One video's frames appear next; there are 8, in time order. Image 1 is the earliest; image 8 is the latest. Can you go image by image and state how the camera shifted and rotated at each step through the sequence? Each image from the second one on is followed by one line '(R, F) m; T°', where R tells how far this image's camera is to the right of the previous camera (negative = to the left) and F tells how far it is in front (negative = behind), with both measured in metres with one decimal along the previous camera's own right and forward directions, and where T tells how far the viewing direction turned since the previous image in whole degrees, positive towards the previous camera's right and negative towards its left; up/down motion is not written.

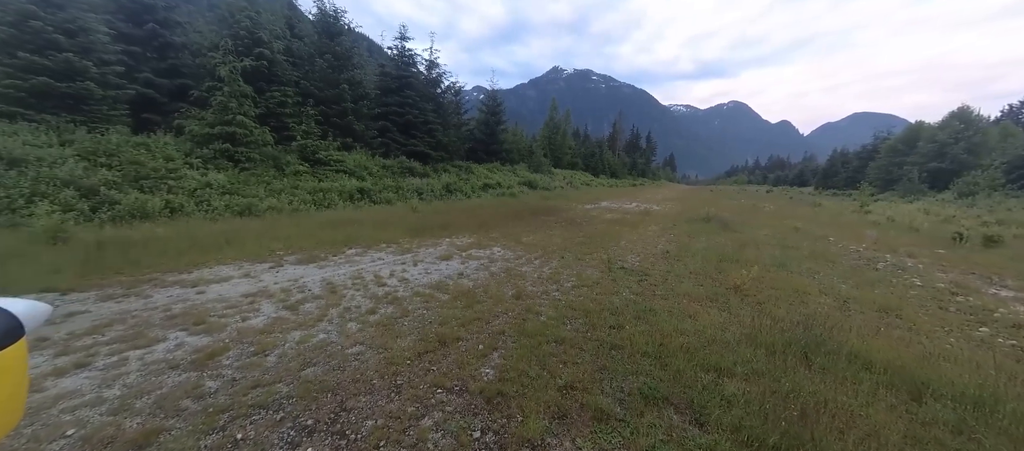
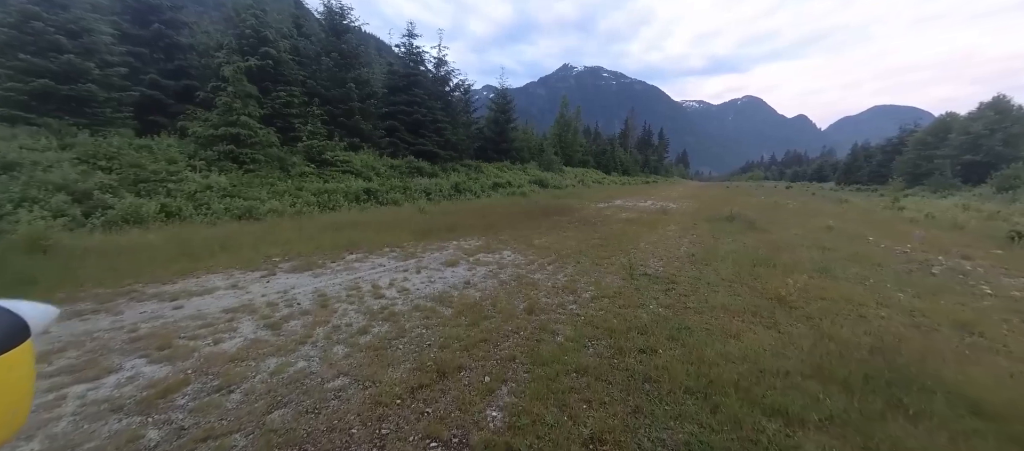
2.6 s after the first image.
(0.0, +0.7) m; -2°
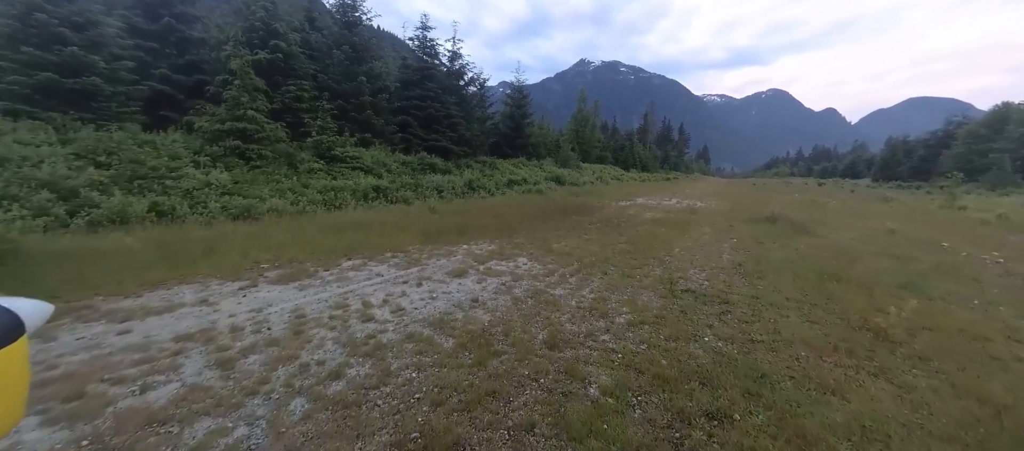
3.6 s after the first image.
(0.0, +1.1) m; -2°
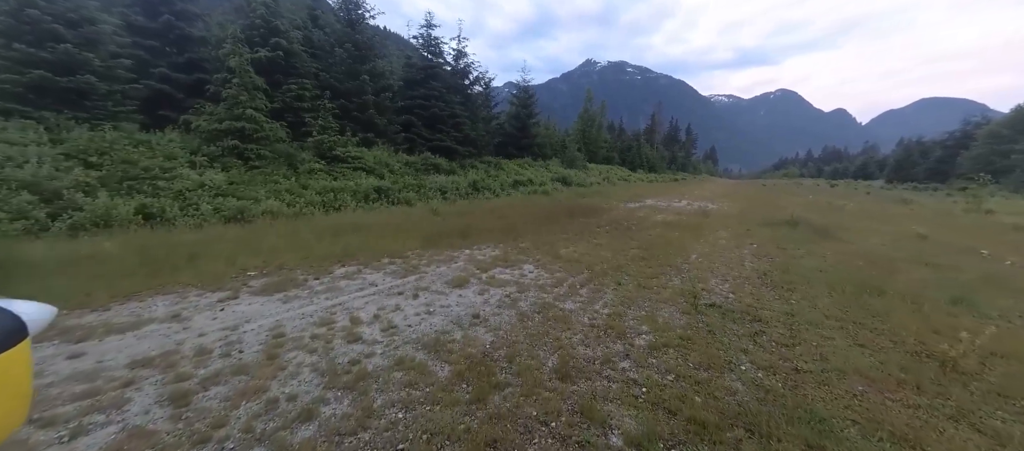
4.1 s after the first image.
(0.0, +0.6) m; -1°
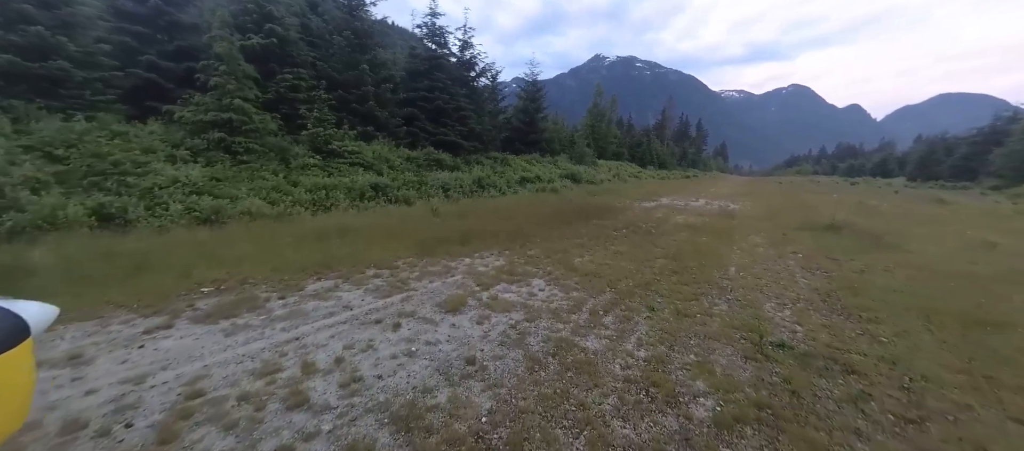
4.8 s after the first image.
(0.0, +1.3) m; -1°
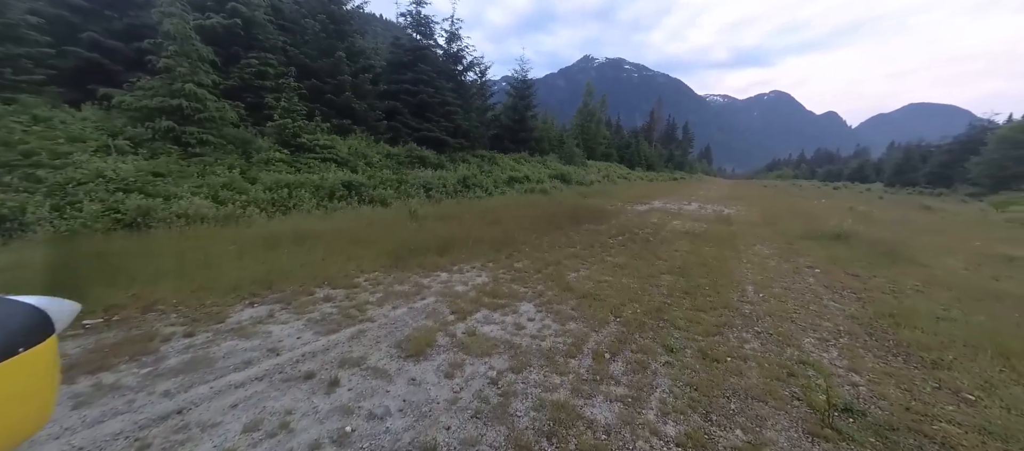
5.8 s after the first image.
(0.0, +1.2) m; +2°
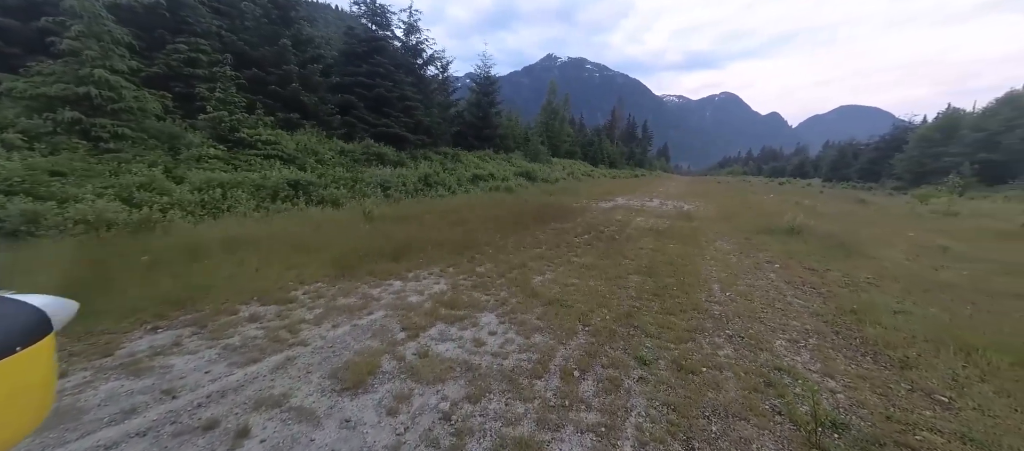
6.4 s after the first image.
(+0.1, +0.5) m; +5°
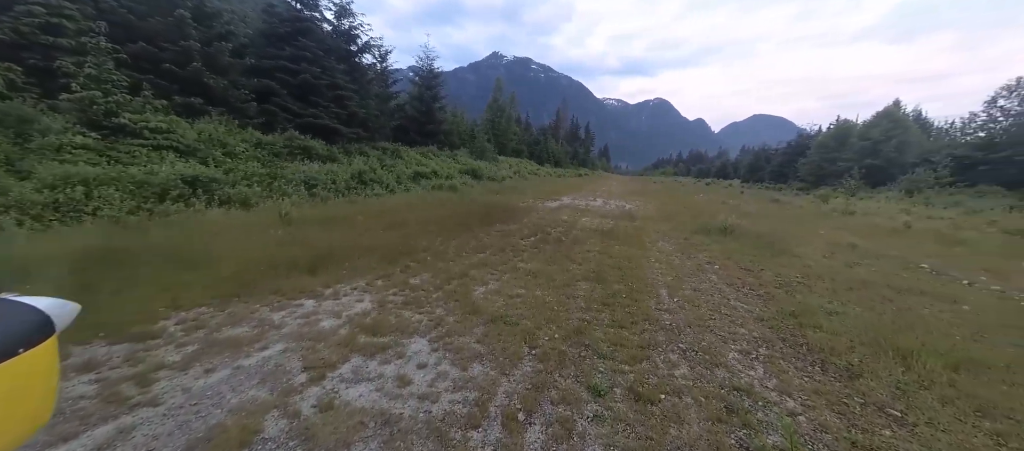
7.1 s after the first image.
(+0.1, +0.7) m; +8°
